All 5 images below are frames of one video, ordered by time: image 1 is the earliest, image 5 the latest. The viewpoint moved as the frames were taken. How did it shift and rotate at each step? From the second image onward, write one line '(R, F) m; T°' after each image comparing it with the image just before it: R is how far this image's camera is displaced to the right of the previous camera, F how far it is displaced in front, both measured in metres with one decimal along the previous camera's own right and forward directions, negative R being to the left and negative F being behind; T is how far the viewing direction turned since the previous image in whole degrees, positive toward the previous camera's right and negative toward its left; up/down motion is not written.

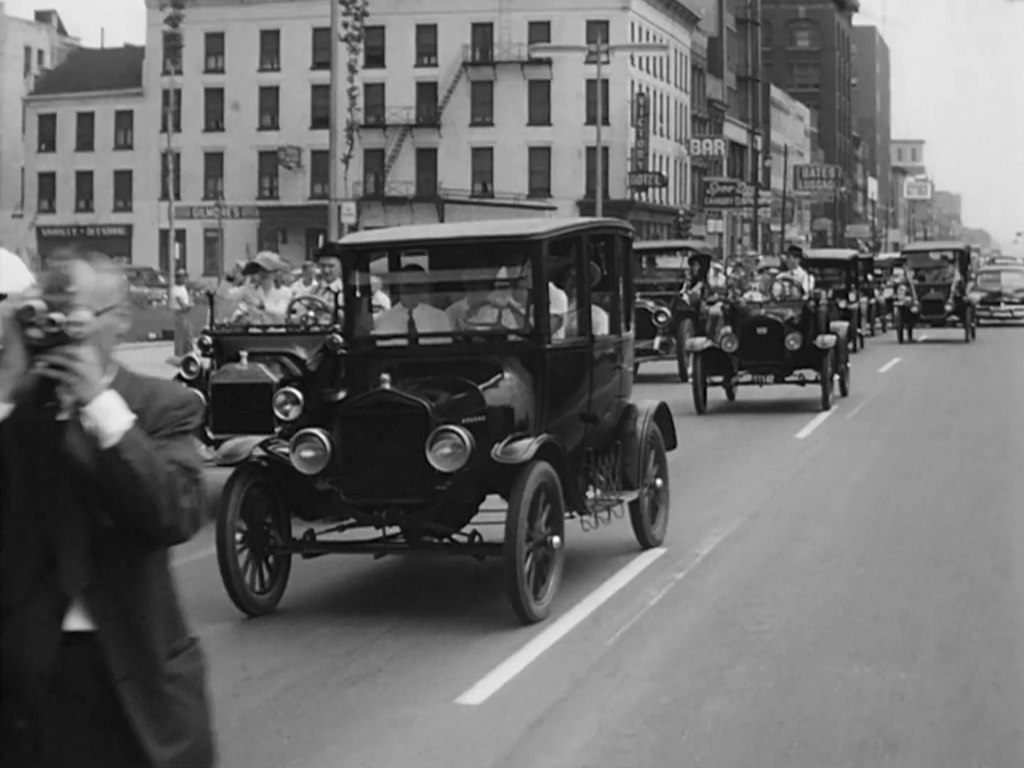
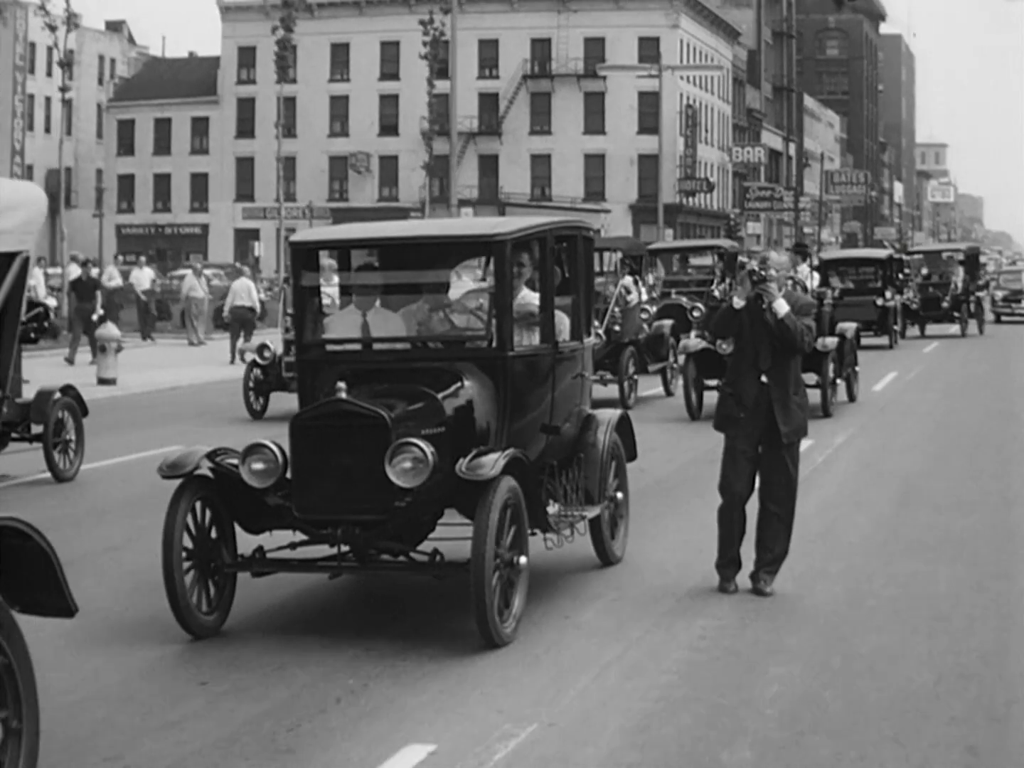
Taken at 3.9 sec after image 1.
(0.0, -0.2) m; -1°
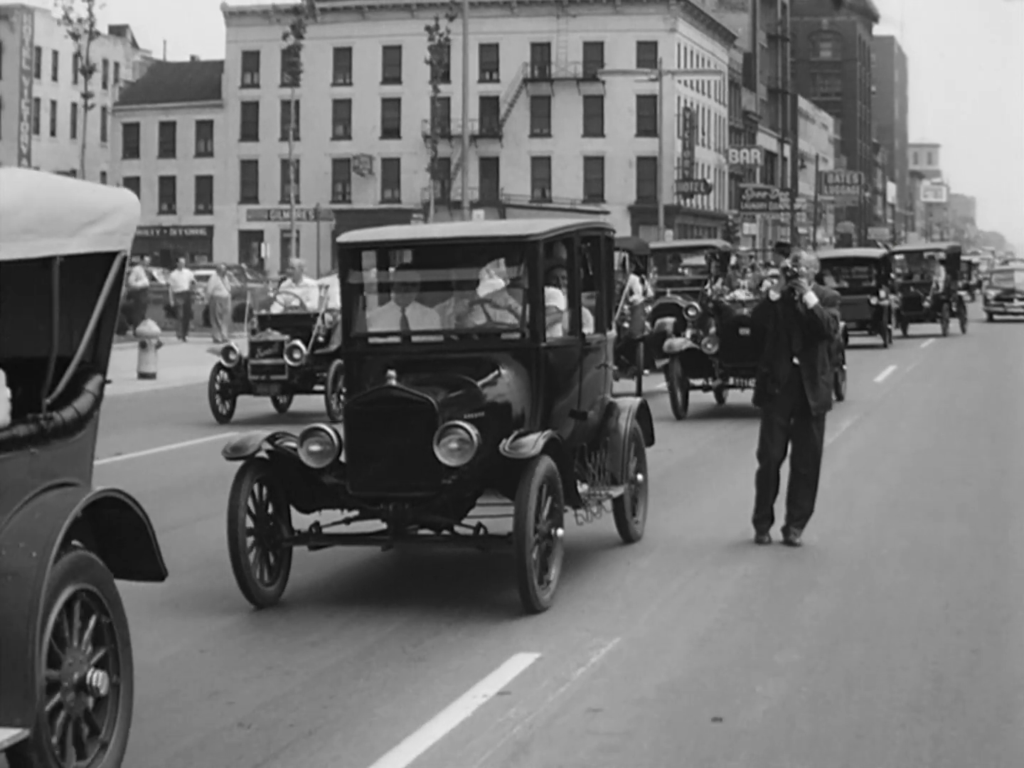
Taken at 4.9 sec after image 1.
(-0.2, -0.8) m; 0°
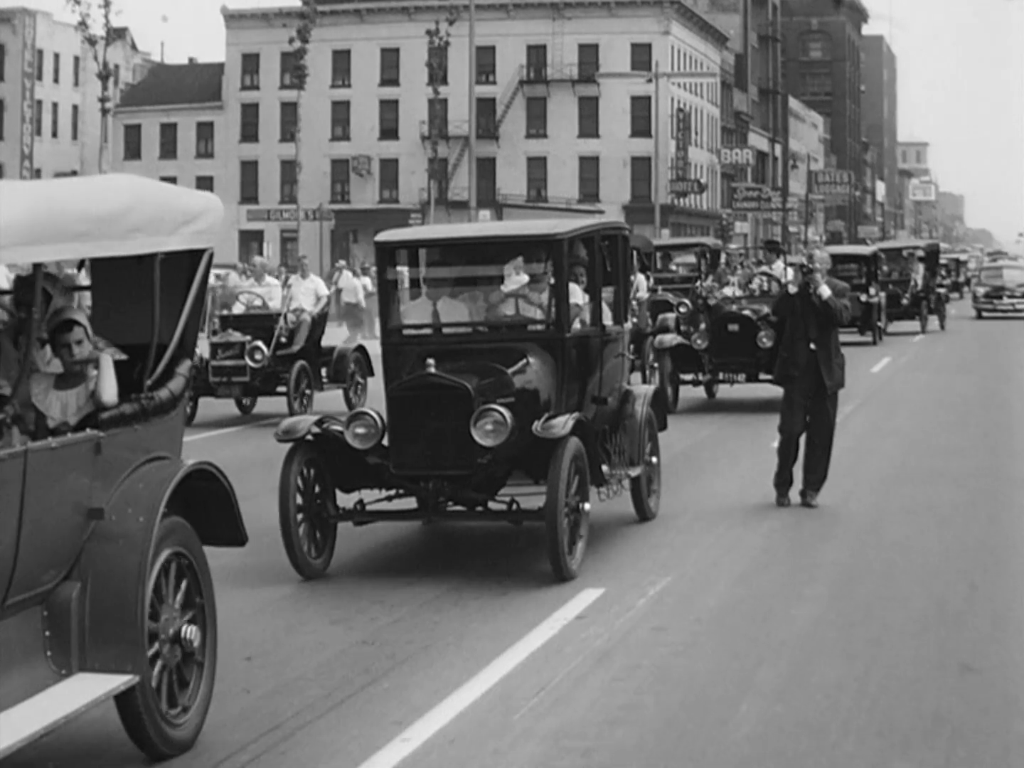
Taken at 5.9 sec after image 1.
(-0.2, -0.8) m; 0°
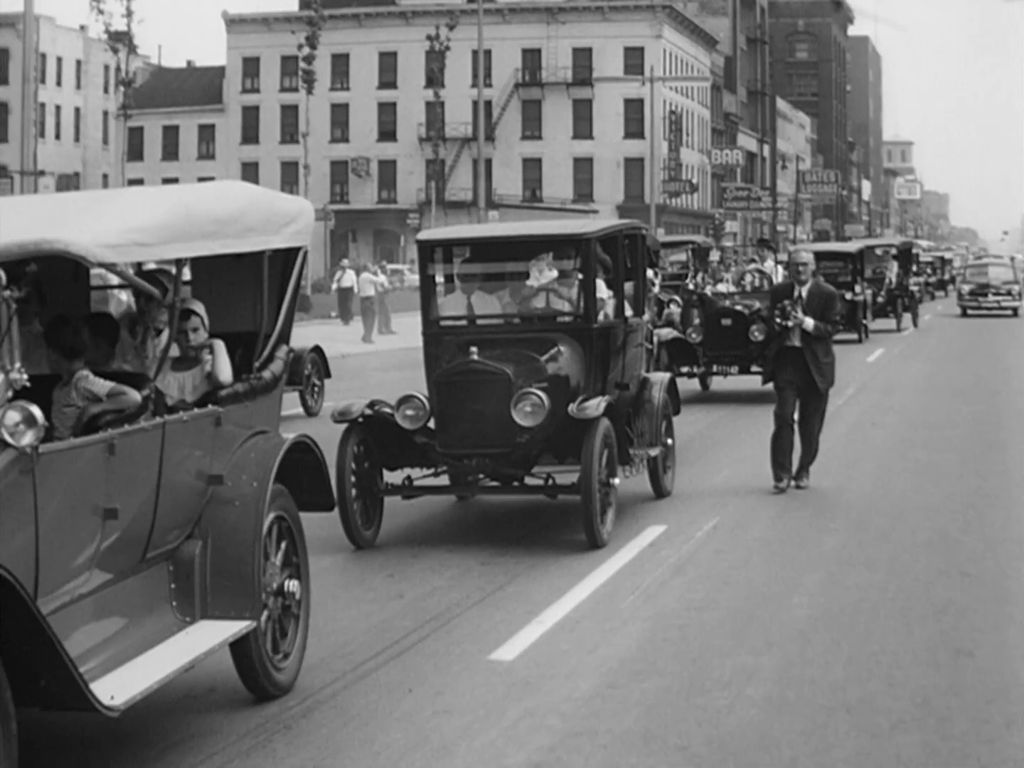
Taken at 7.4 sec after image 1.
(-0.3, -1.1) m; 0°
